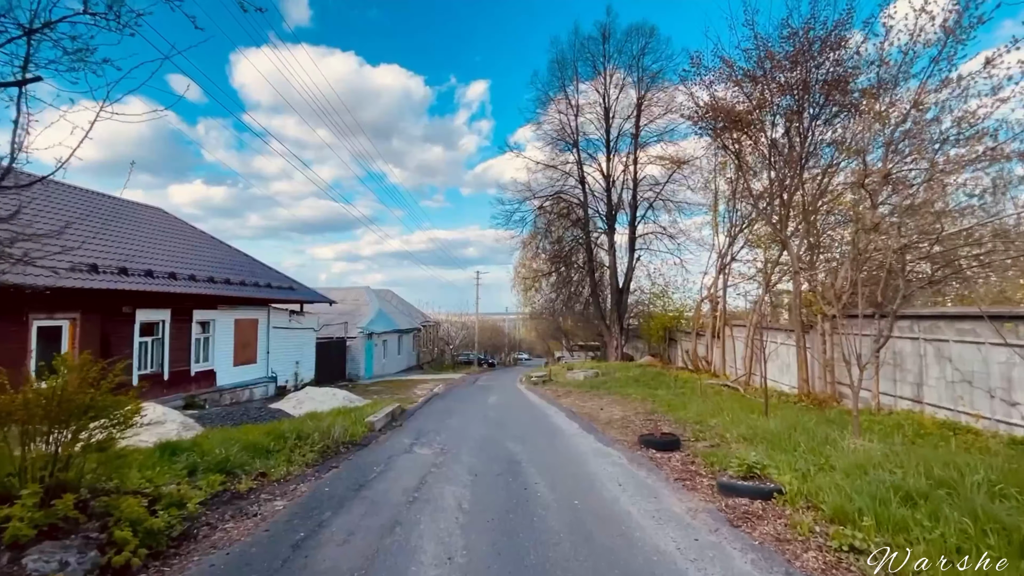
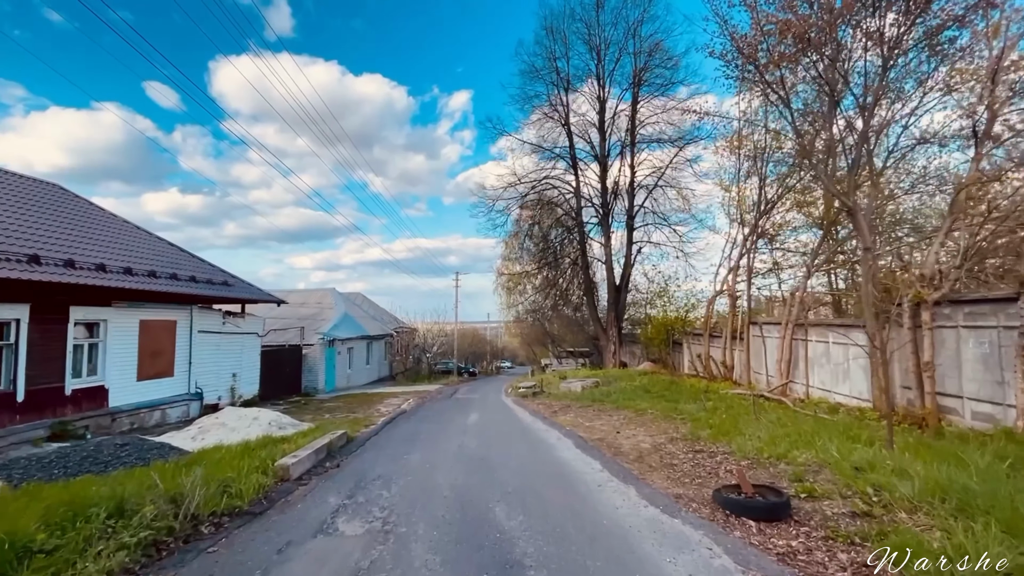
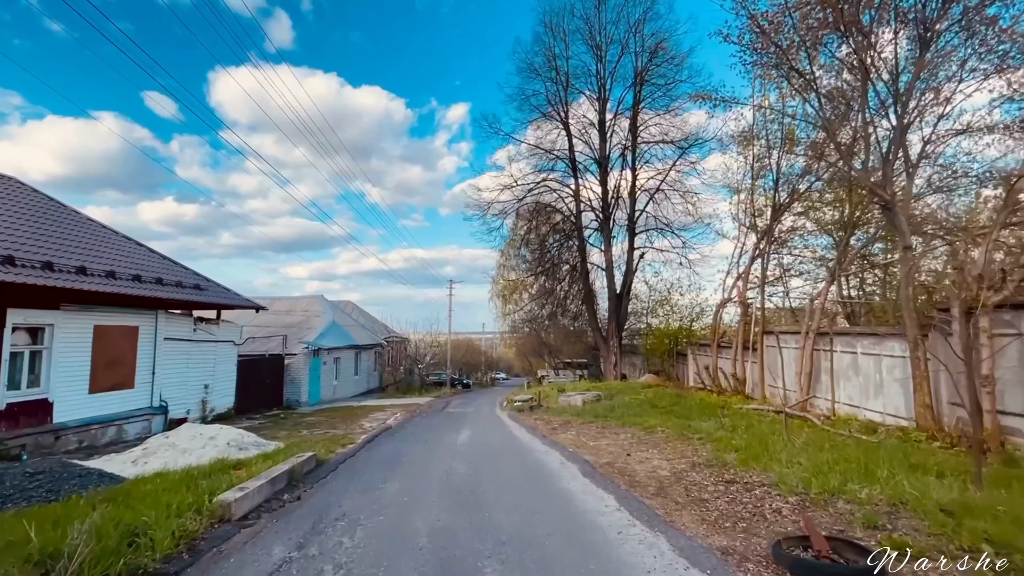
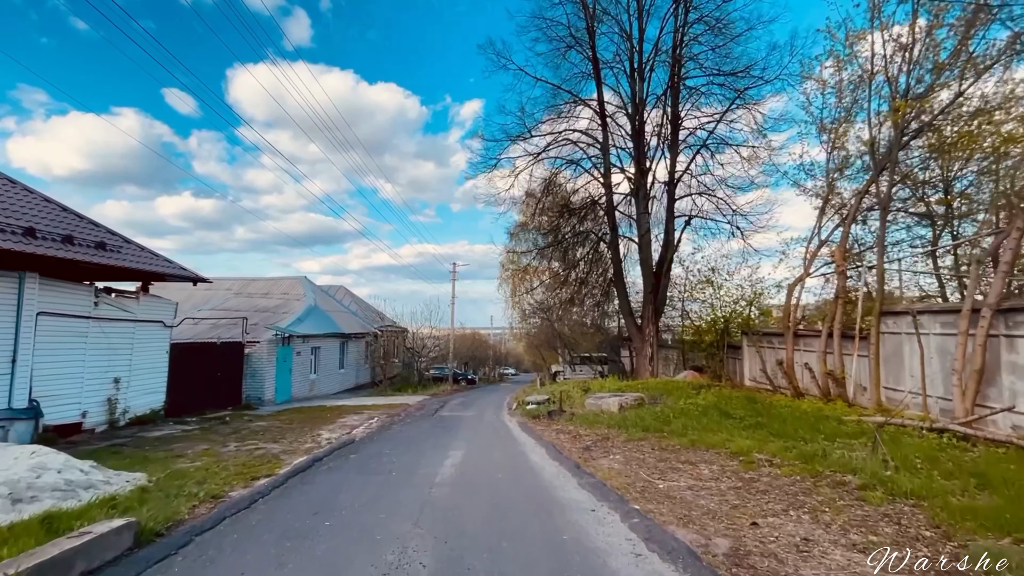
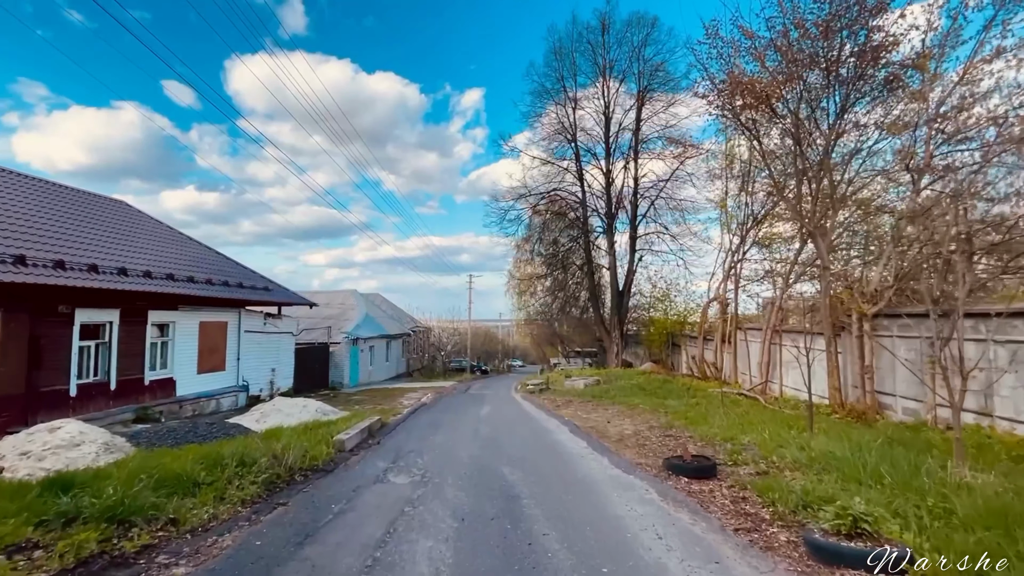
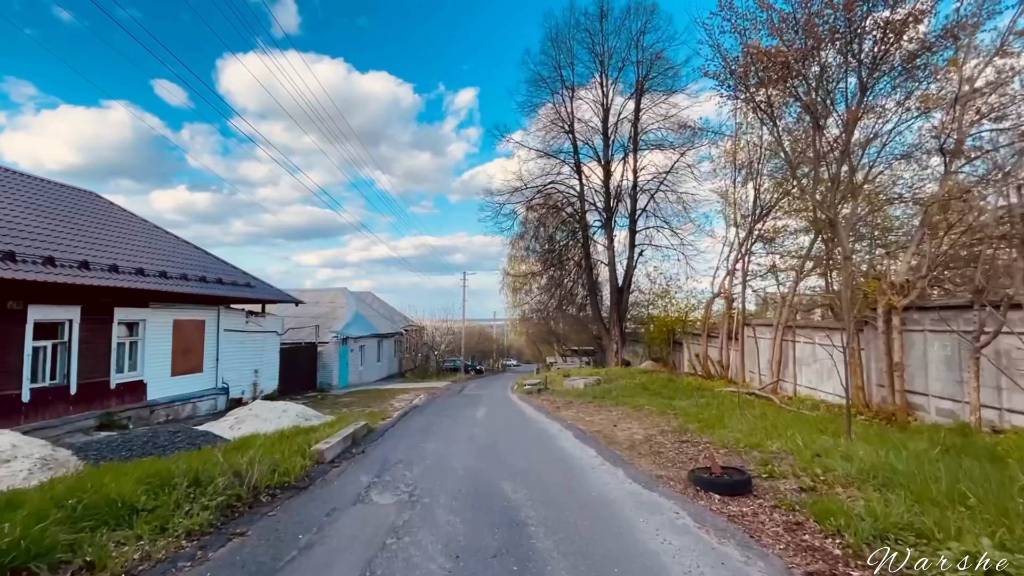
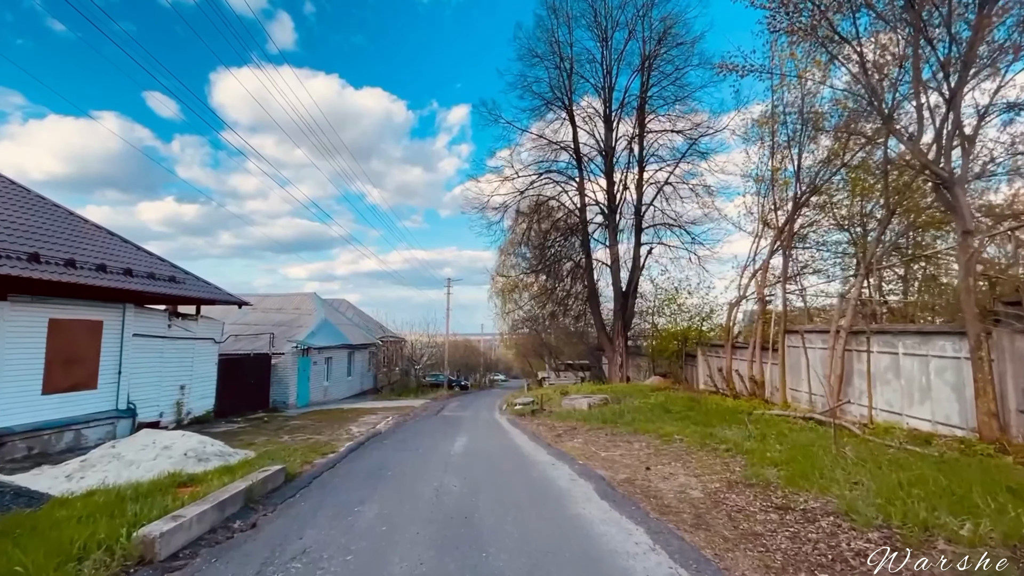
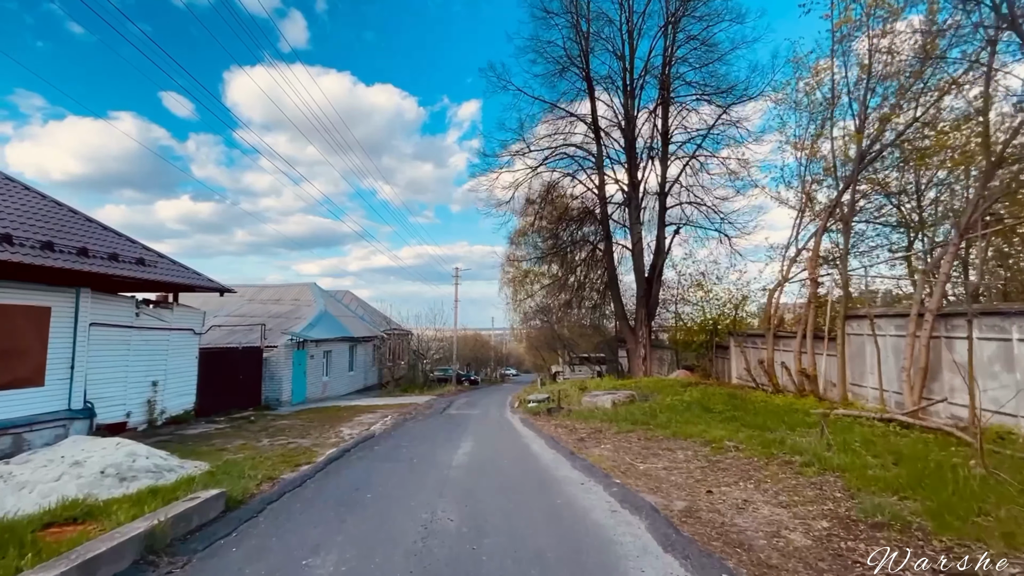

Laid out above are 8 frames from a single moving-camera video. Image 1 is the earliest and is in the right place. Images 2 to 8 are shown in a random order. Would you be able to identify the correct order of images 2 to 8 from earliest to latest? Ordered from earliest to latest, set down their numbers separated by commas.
5, 6, 2, 3, 7, 8, 4
